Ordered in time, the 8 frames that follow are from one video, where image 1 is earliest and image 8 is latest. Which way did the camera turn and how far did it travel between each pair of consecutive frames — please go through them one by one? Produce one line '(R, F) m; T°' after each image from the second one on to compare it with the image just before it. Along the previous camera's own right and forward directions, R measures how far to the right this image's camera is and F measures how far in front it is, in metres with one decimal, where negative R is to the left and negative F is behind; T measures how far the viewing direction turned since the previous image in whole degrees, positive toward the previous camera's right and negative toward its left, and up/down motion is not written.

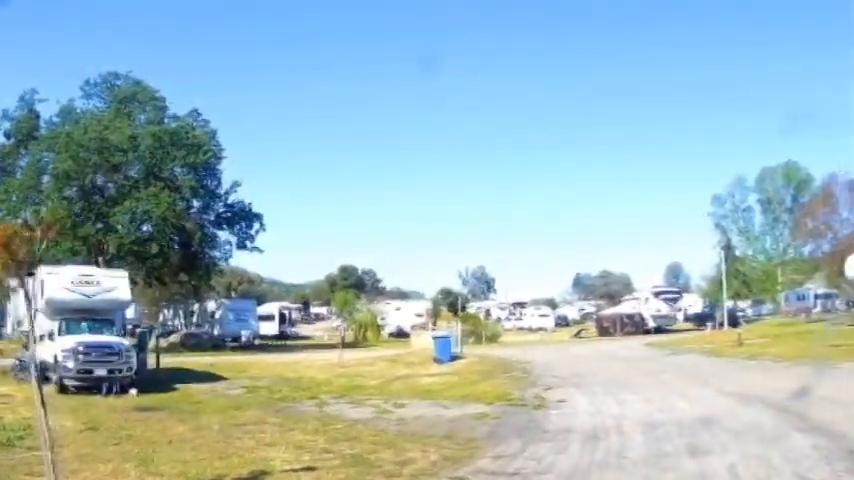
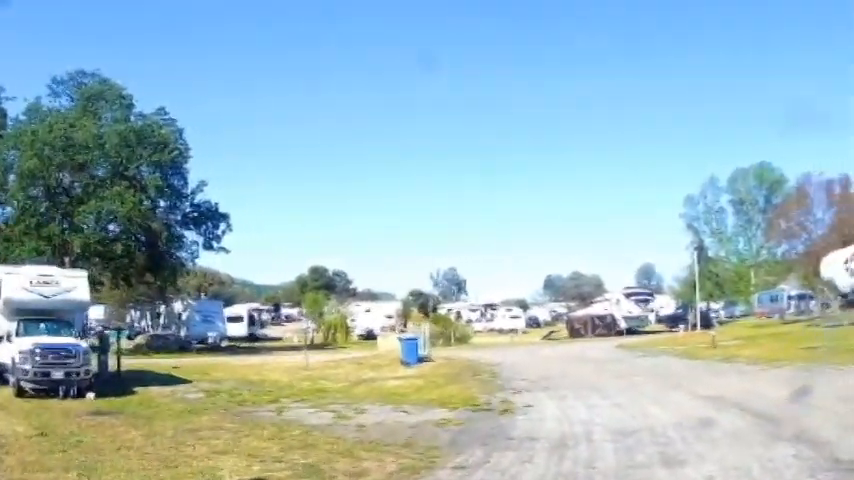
(+0.2, +0.8) m; +2°
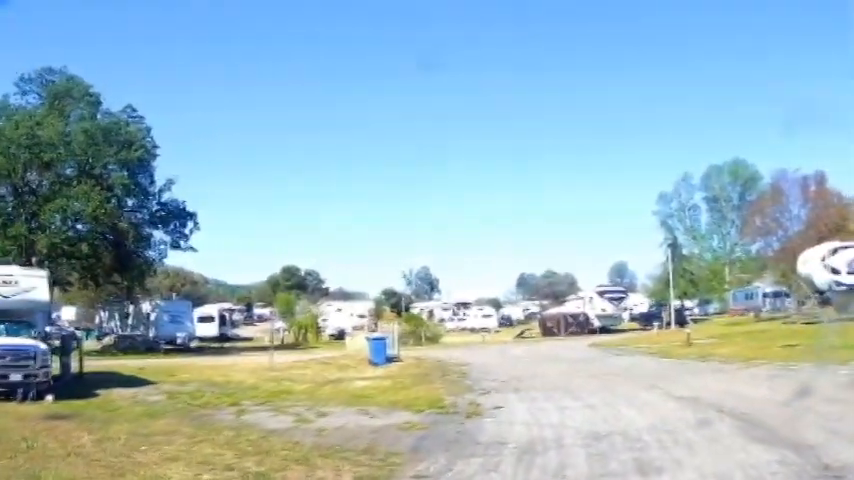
(+0.2, +0.8) m; +2°
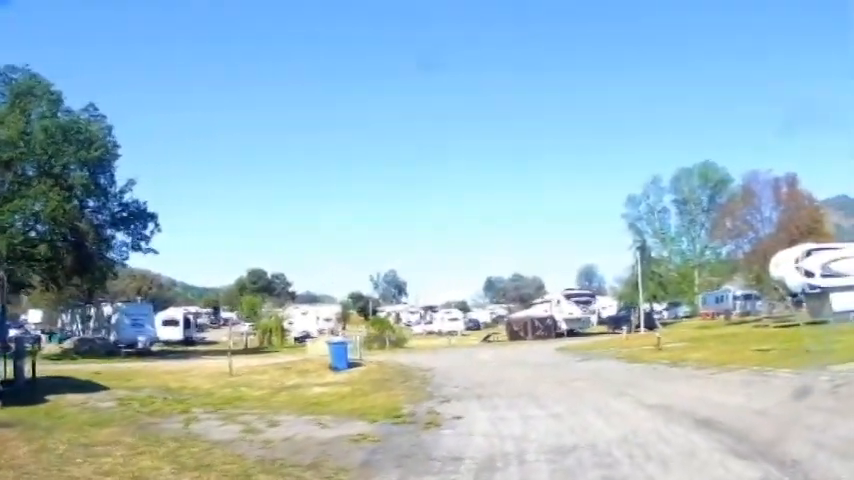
(+0.2, +0.9) m; +2°
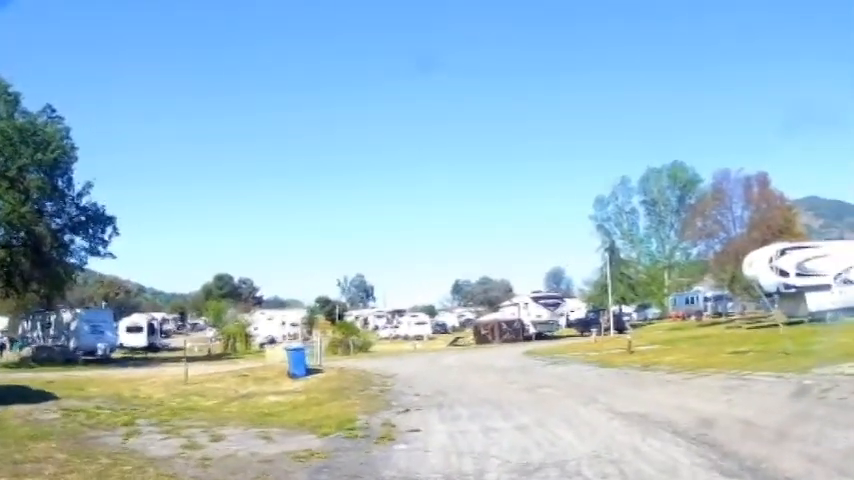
(+0.2, +1.1) m; +2°
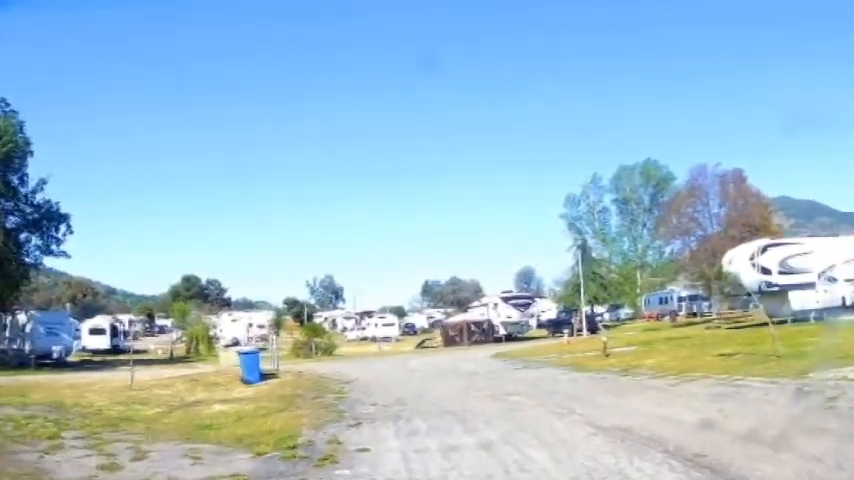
(+0.2, +1.7) m; +2°
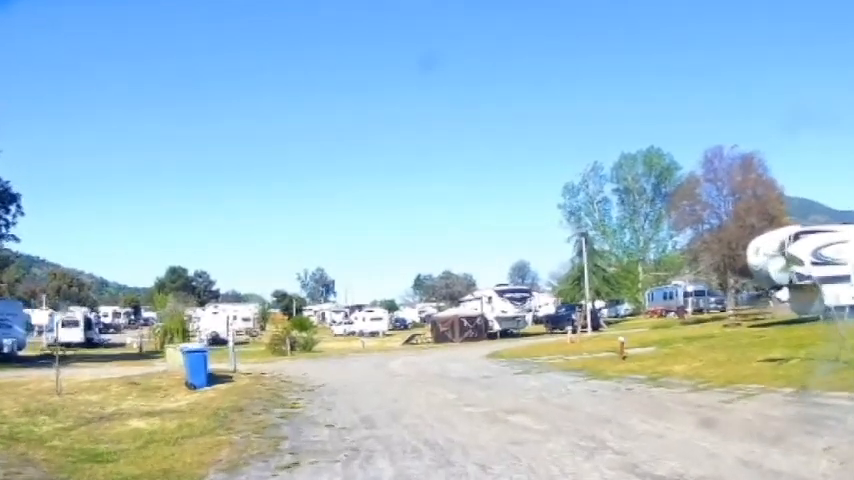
(+0.2, +4.1) m; 0°
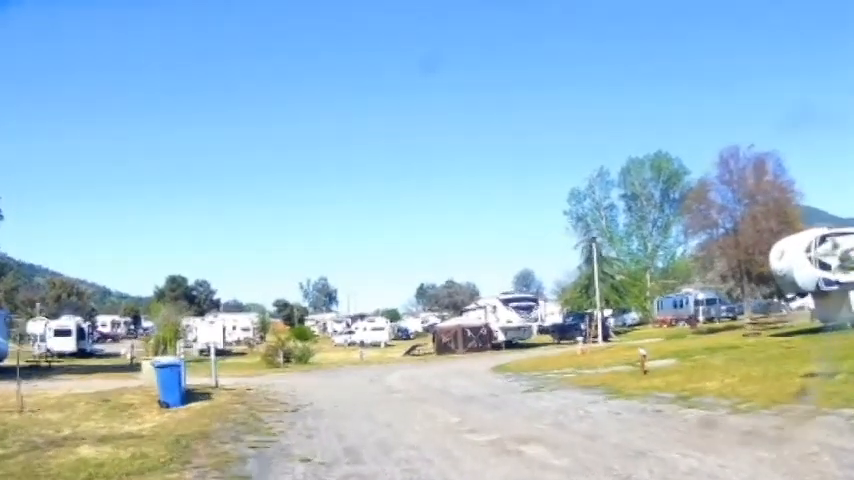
(+0.1, +2.0) m; 0°
